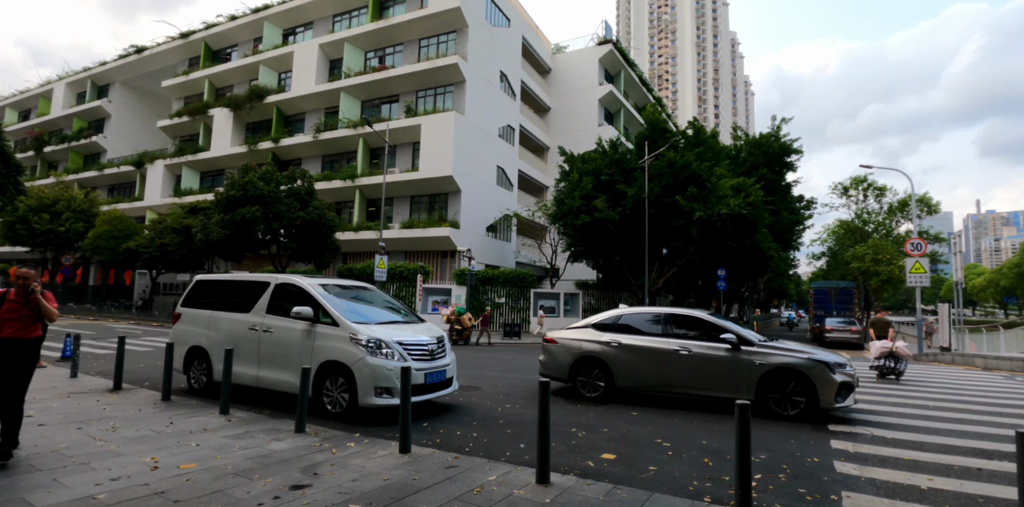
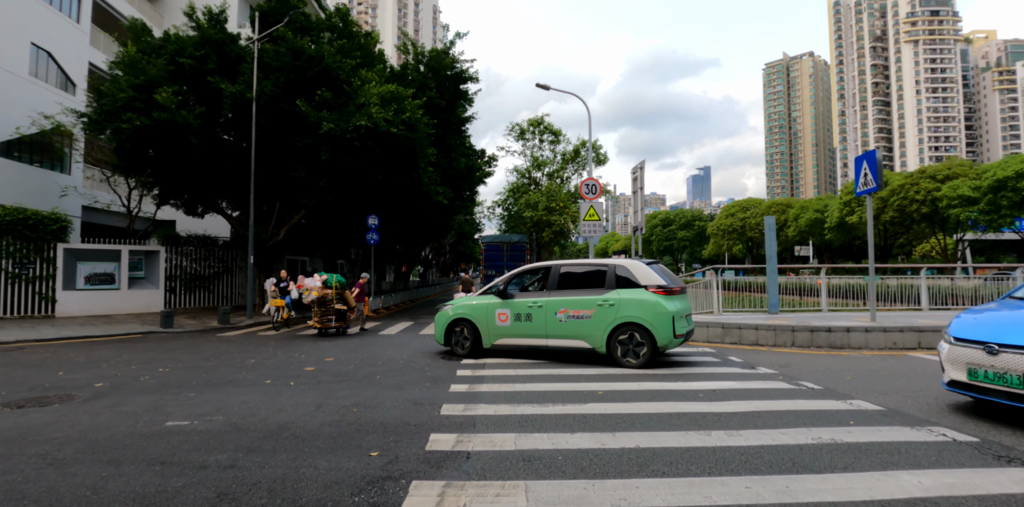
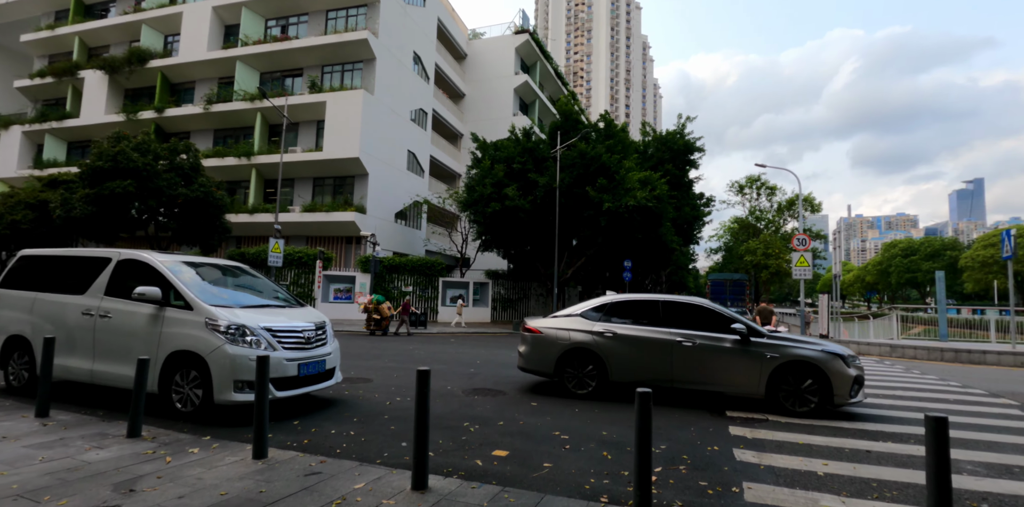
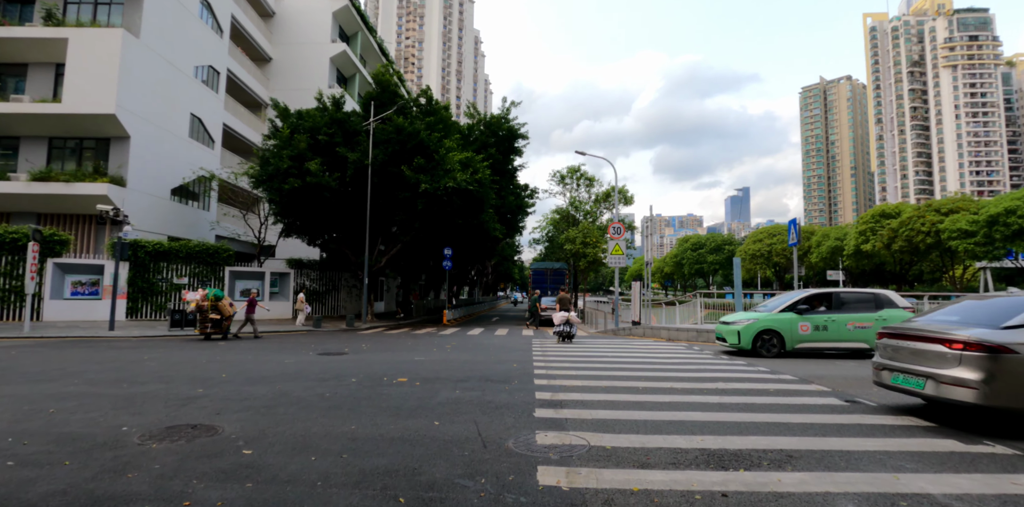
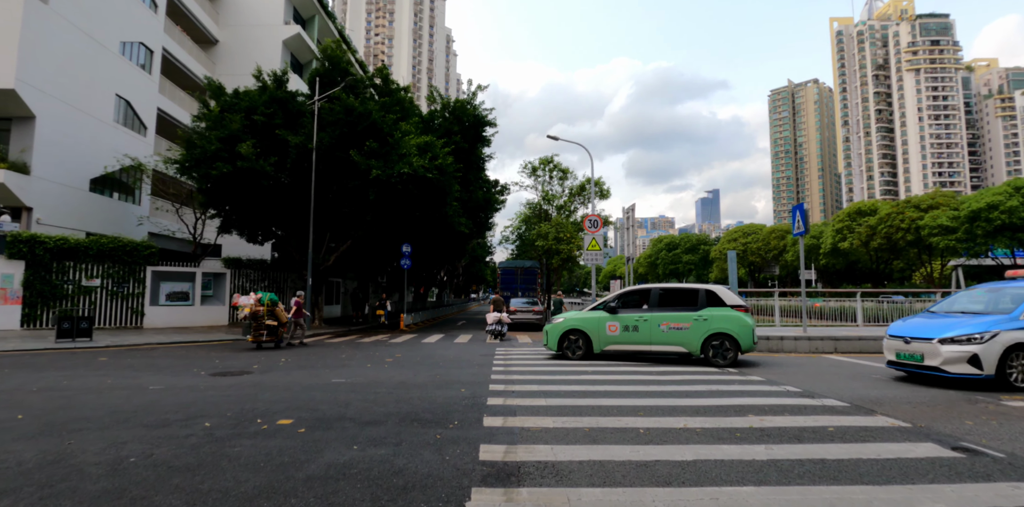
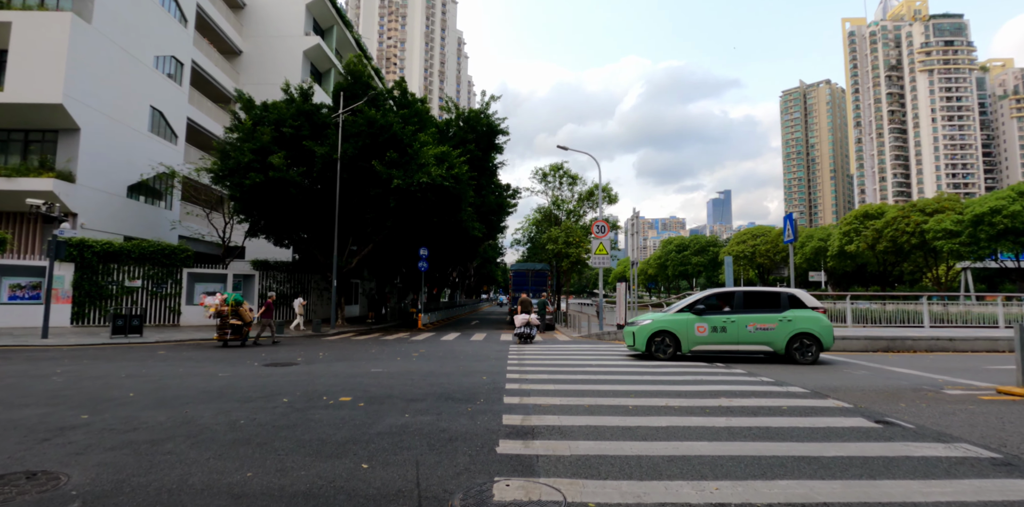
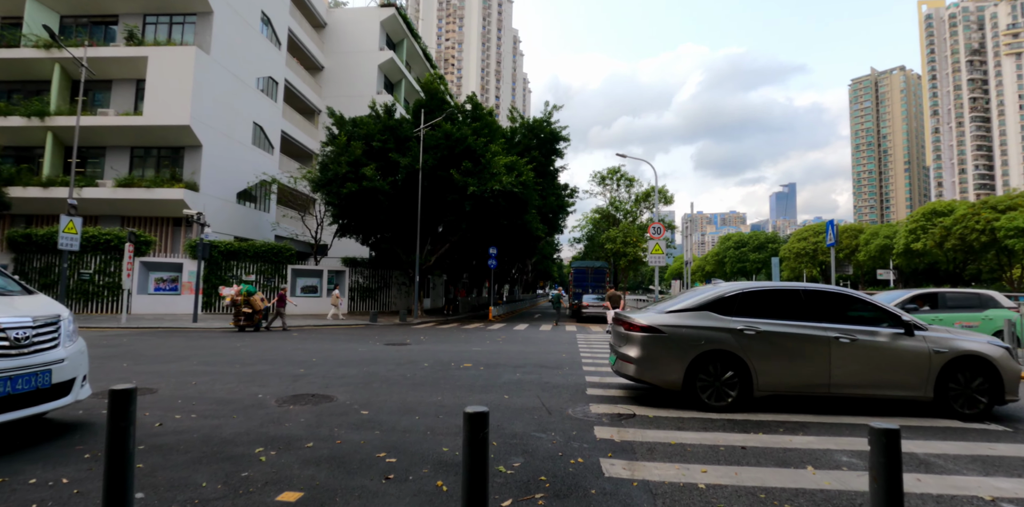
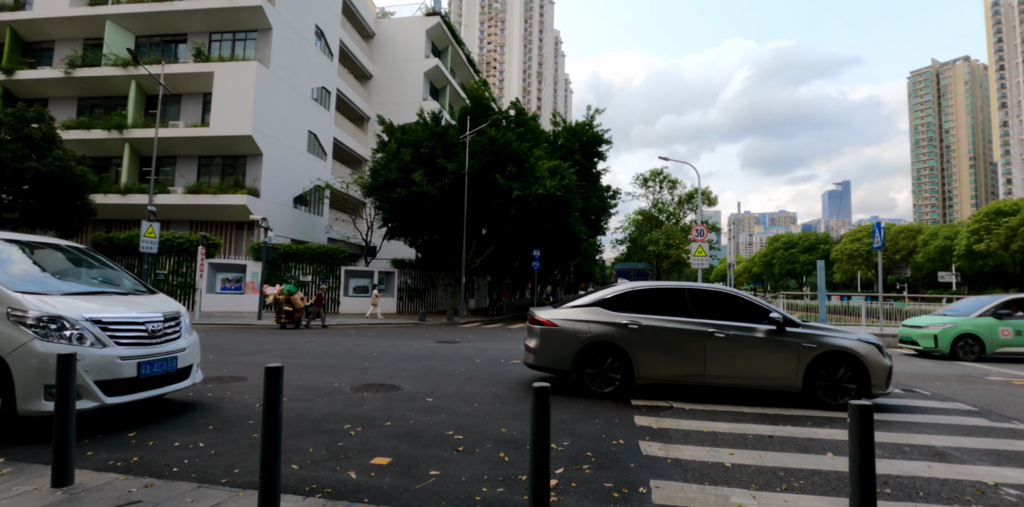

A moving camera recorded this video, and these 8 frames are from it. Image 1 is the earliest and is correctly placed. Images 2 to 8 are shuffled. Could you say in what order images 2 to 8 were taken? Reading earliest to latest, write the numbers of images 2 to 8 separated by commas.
3, 8, 7, 4, 6, 5, 2
